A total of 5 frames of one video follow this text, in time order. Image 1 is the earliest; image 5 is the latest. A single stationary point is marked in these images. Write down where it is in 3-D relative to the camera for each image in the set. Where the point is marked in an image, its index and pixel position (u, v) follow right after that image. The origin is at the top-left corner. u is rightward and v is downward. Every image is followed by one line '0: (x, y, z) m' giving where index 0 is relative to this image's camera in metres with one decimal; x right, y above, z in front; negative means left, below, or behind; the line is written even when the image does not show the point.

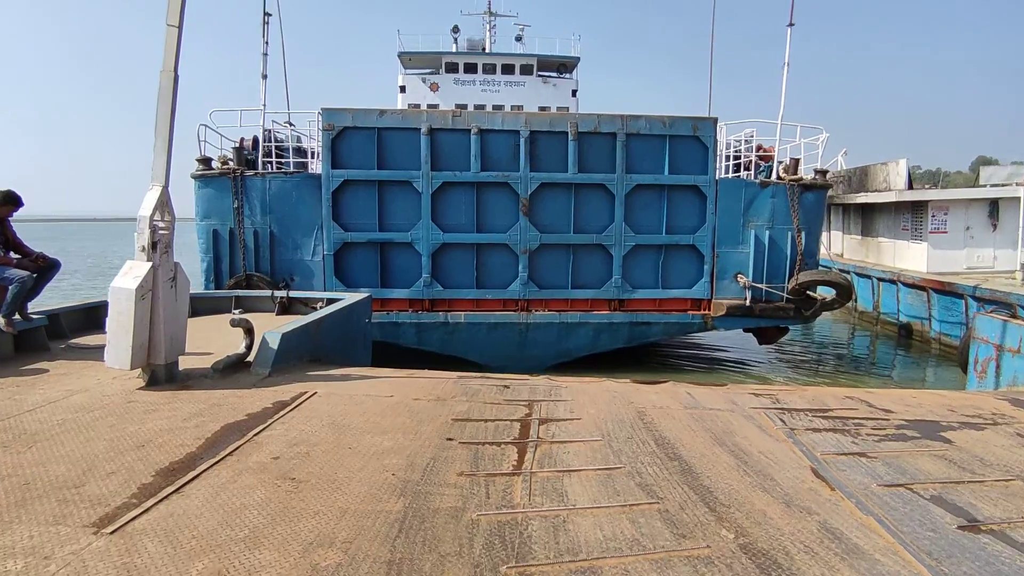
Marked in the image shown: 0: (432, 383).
0: (-0.6, -0.8, +4.8) m
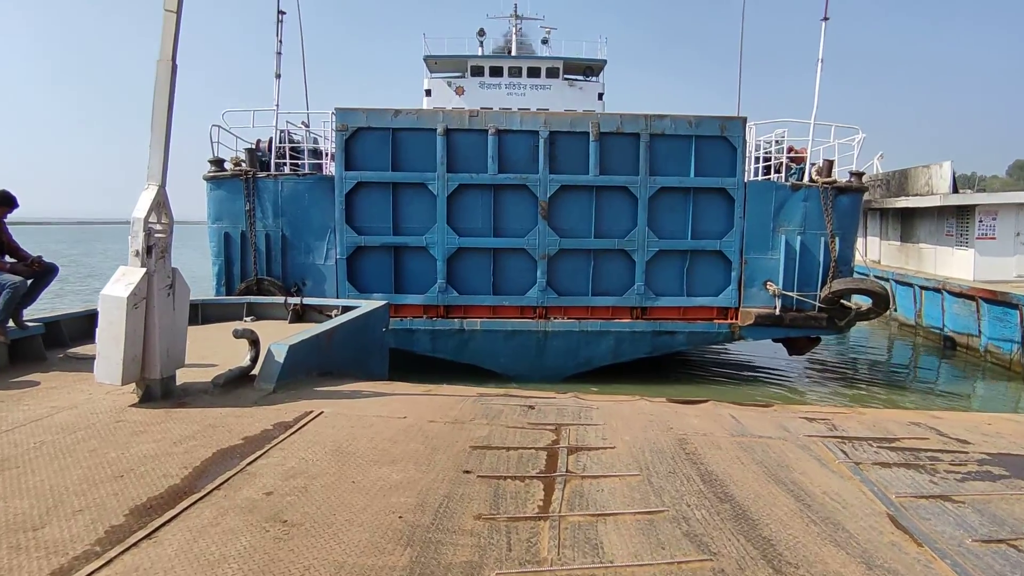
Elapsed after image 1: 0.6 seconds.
0: (-0.4, -0.8, +4.4) m
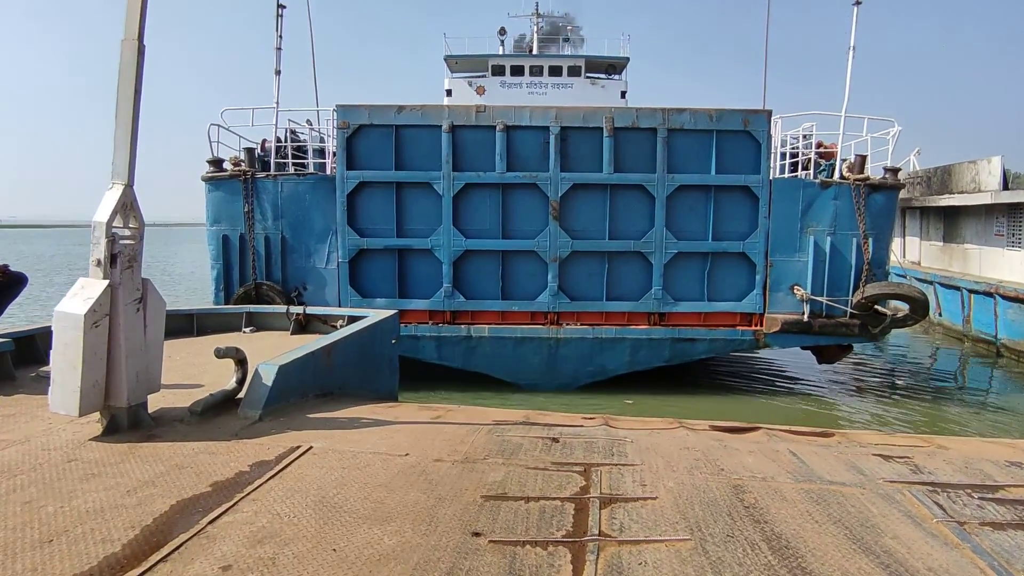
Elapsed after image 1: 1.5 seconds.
0: (-0.3, -0.9, +3.8) m
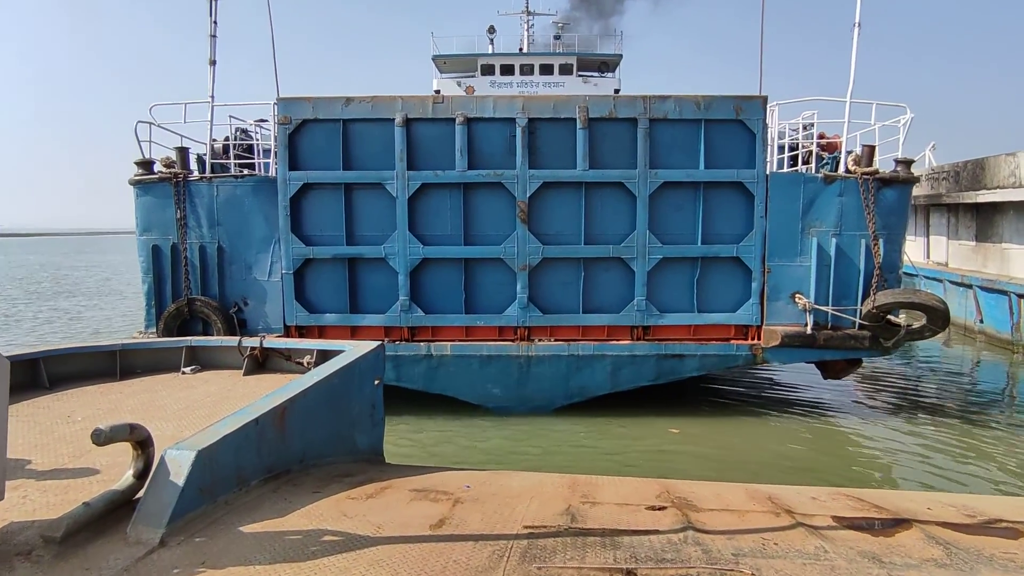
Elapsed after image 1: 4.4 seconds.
0: (-0.1, -1.1, +2.4) m
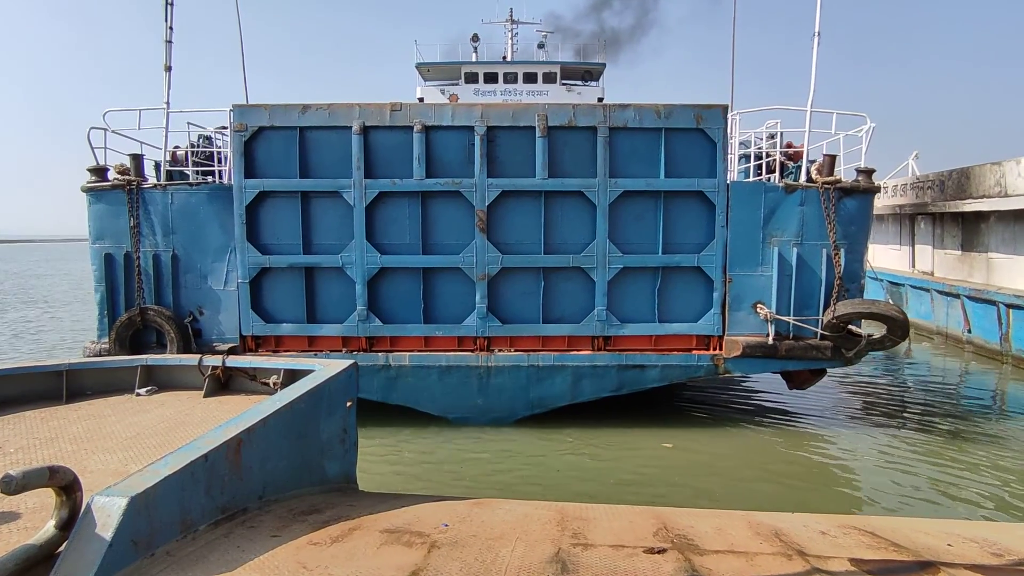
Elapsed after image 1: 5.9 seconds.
0: (-0.2, -1.2, +2.0) m
